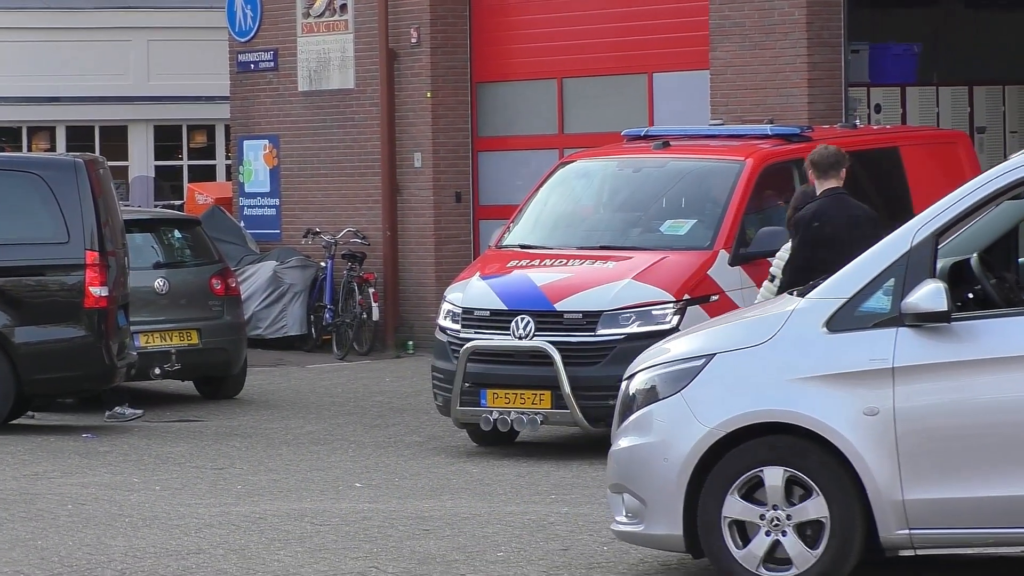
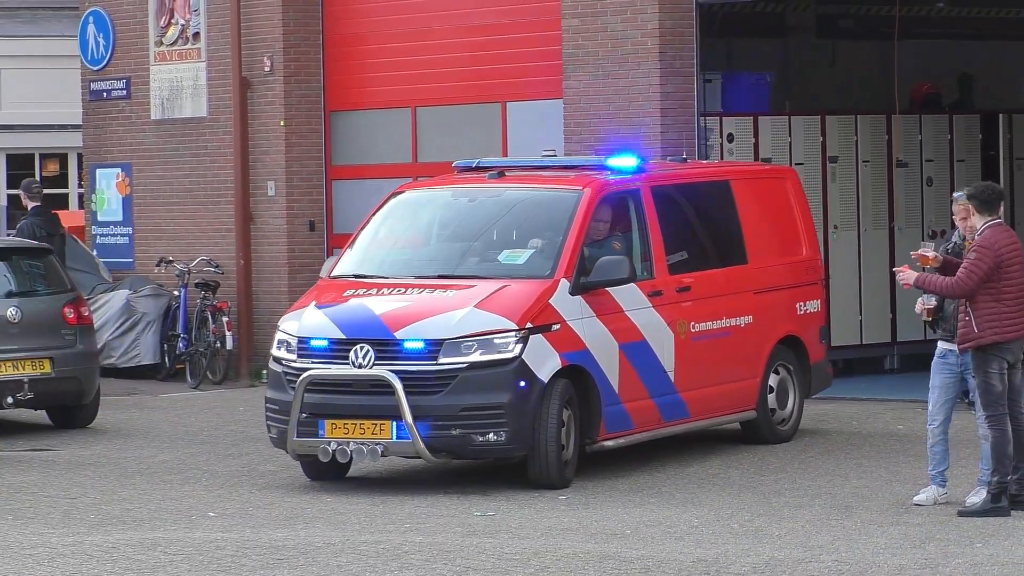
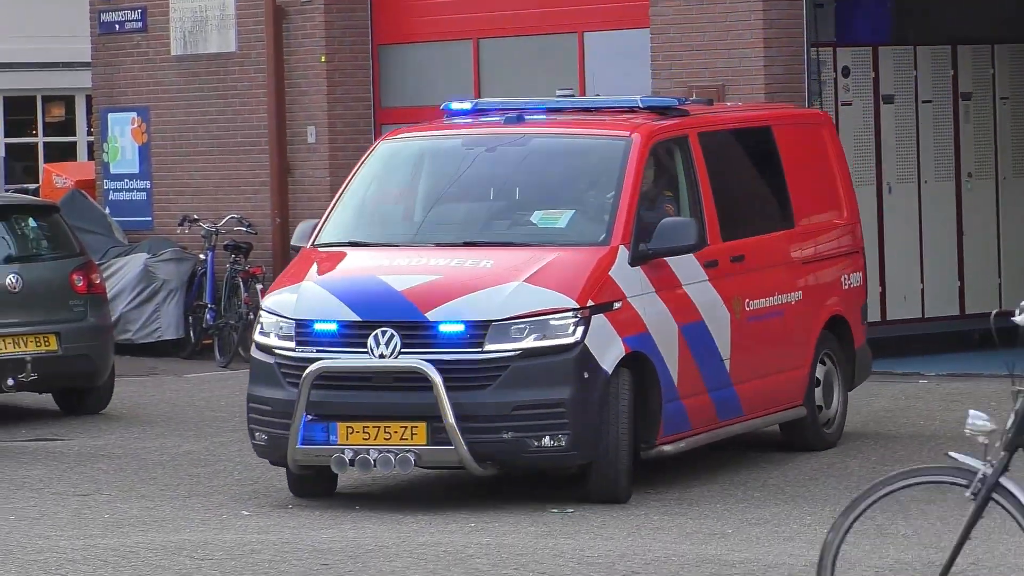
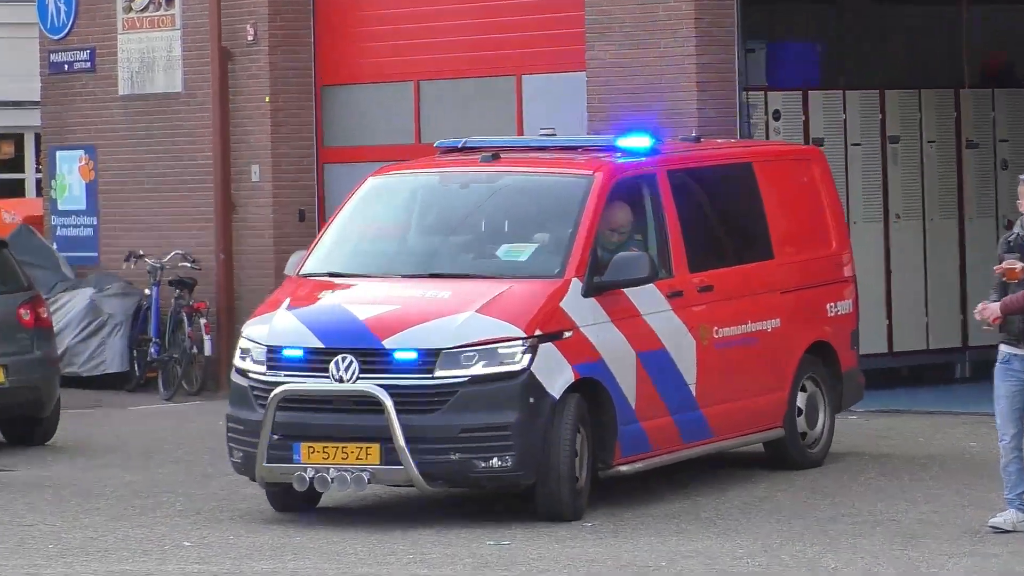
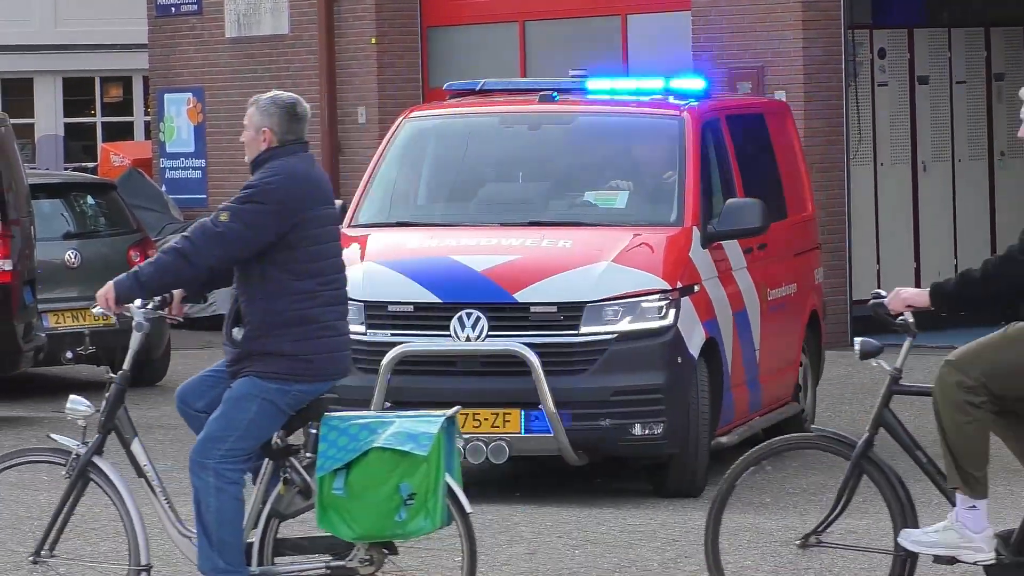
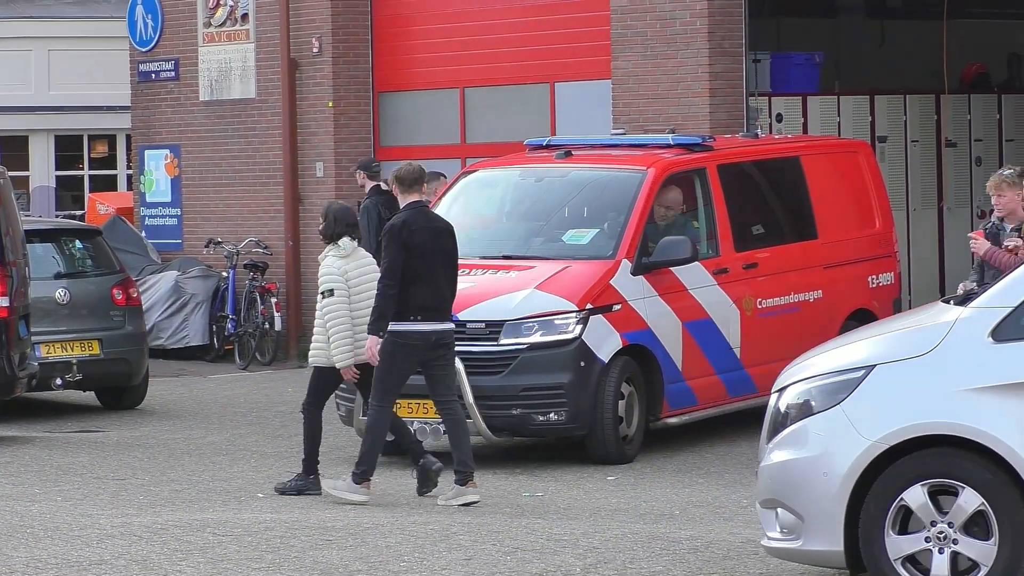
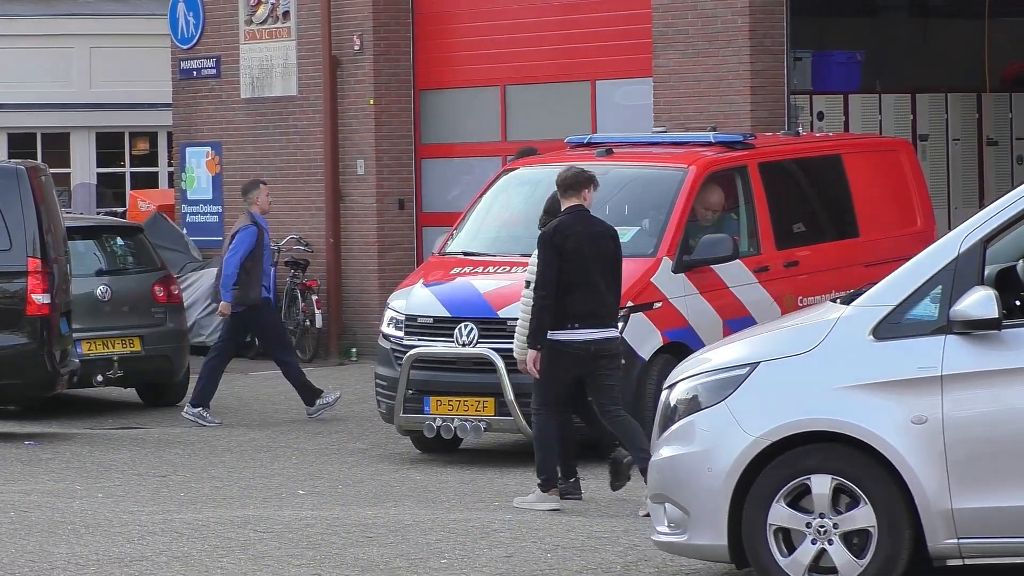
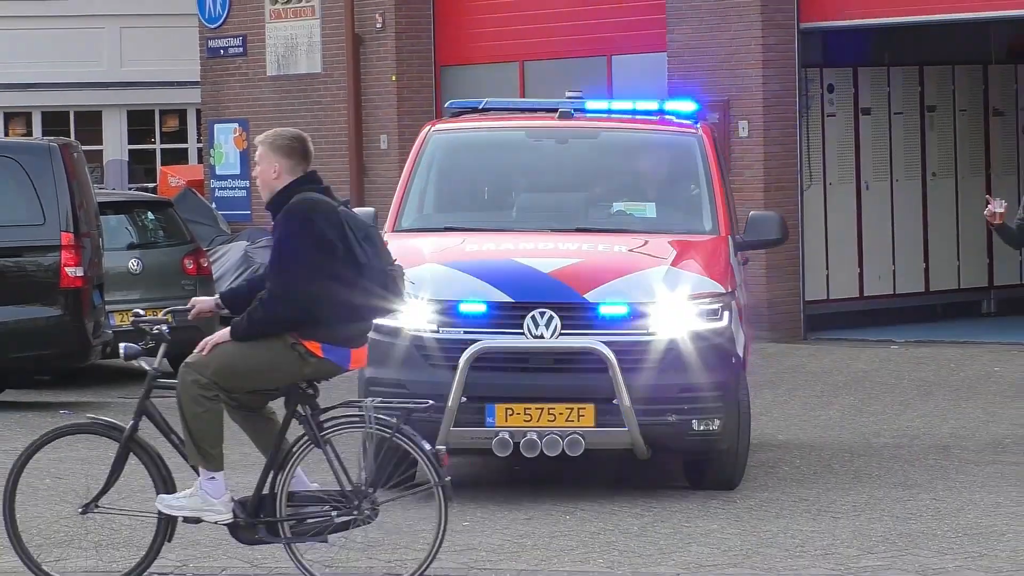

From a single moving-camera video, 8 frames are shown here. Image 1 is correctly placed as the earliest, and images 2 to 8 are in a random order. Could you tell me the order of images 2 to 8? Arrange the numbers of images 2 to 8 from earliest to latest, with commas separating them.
7, 6, 2, 4, 3, 5, 8
